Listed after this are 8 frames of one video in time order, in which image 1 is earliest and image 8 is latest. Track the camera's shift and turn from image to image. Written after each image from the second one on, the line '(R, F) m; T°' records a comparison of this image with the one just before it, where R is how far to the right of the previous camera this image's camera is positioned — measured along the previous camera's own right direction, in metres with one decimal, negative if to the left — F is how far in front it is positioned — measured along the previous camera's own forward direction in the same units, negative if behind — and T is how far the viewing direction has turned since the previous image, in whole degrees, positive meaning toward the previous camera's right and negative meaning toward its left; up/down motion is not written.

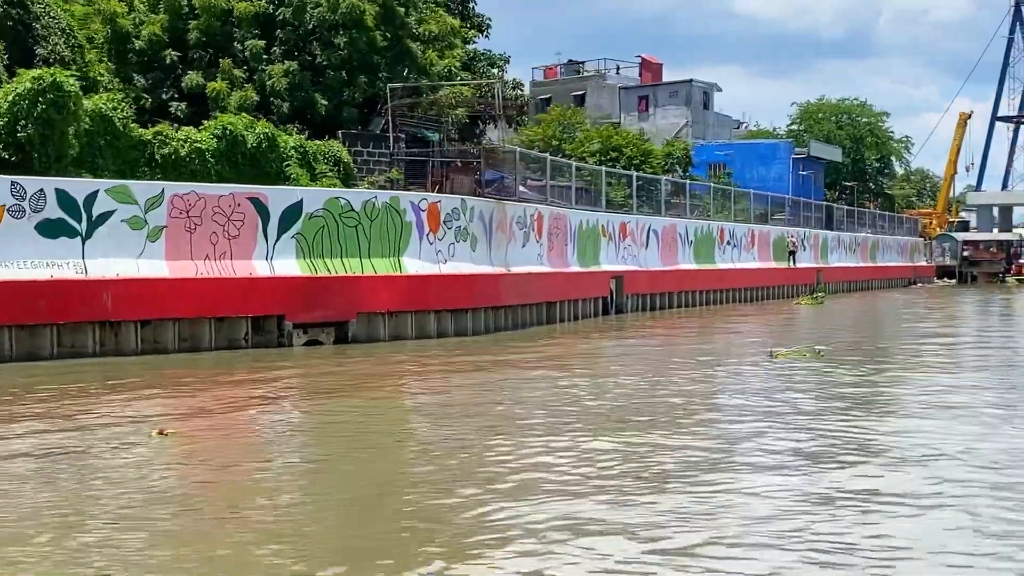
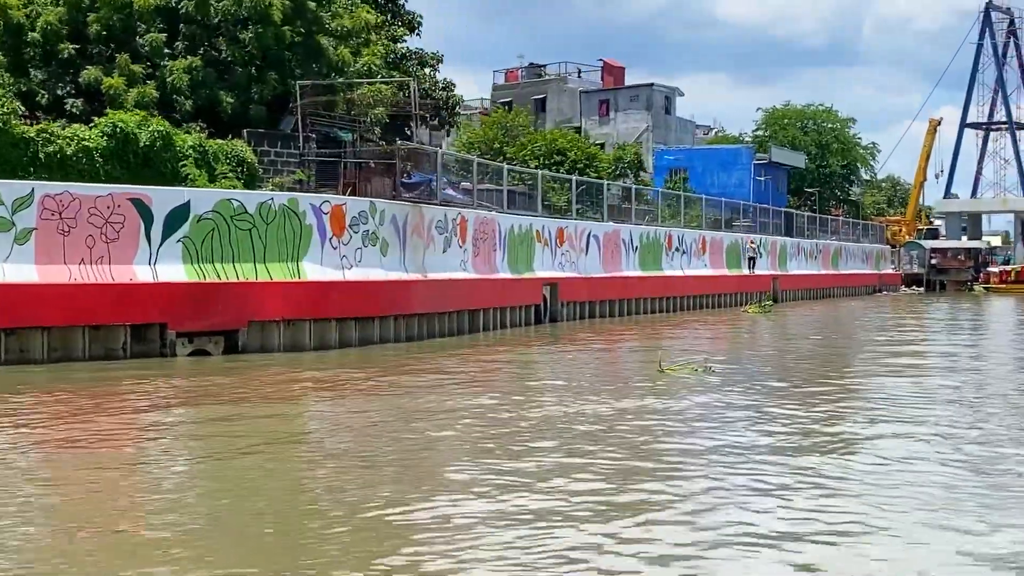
(+0.8, +0.8) m; +1°
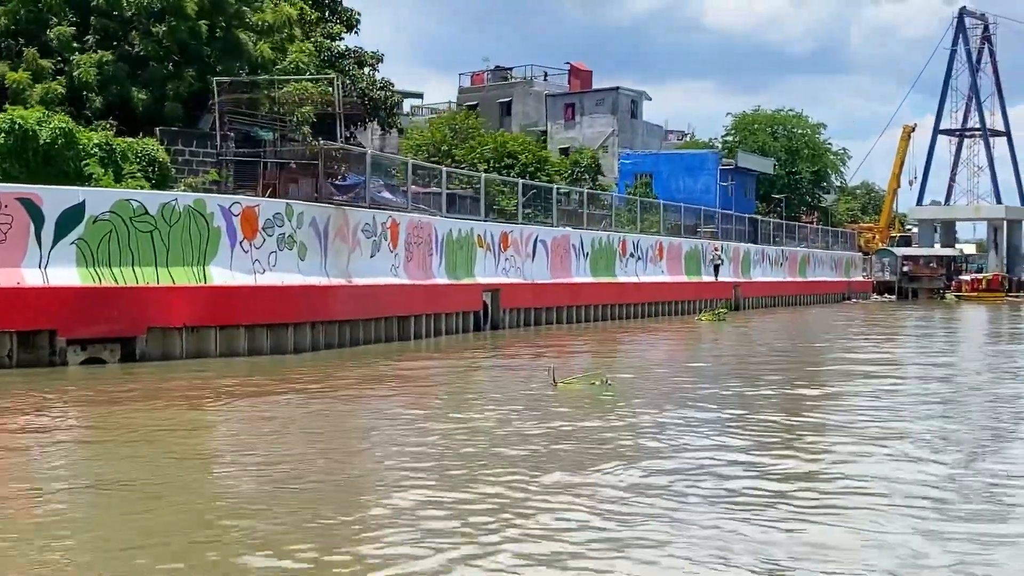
(+0.7, +0.7) m; +1°
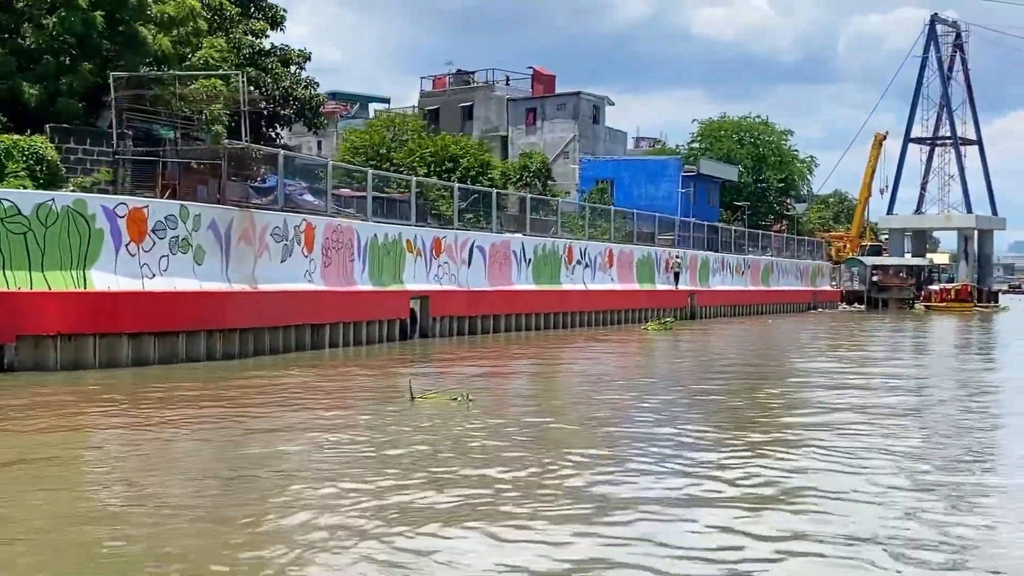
(+0.8, +0.8) m; +1°
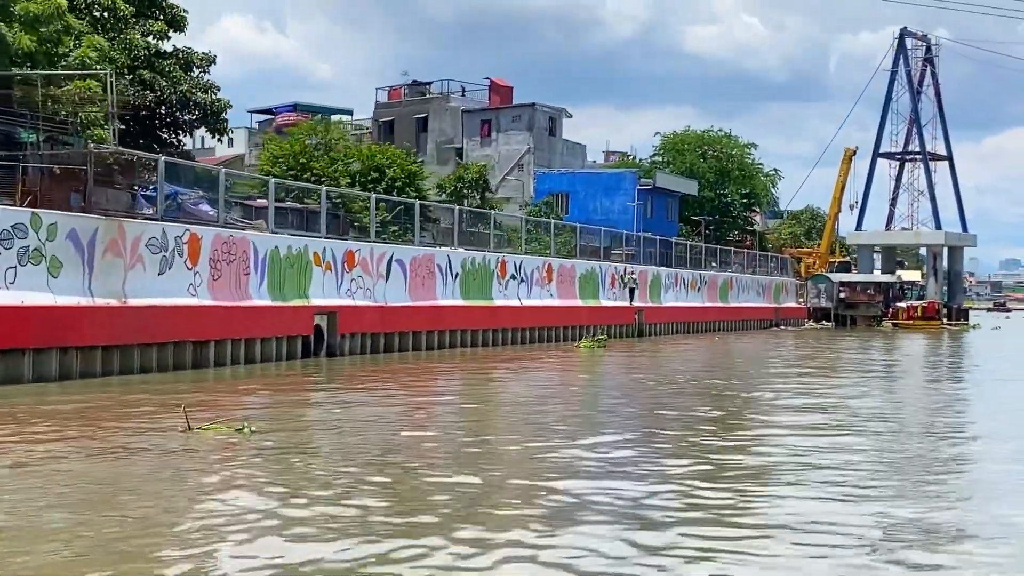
(+1.0, +1.0) m; 0°
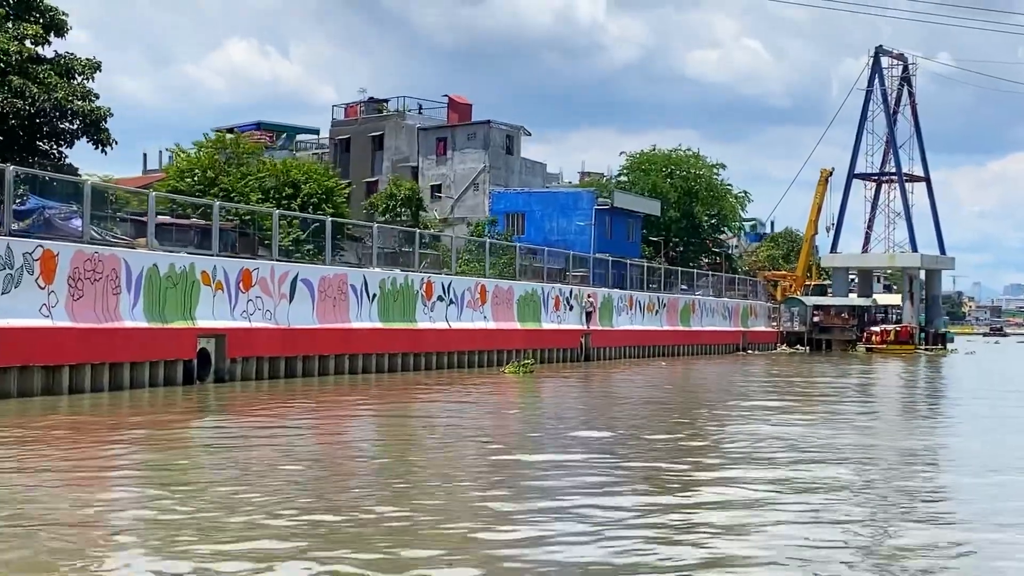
(+1.3, +1.2) m; 0°
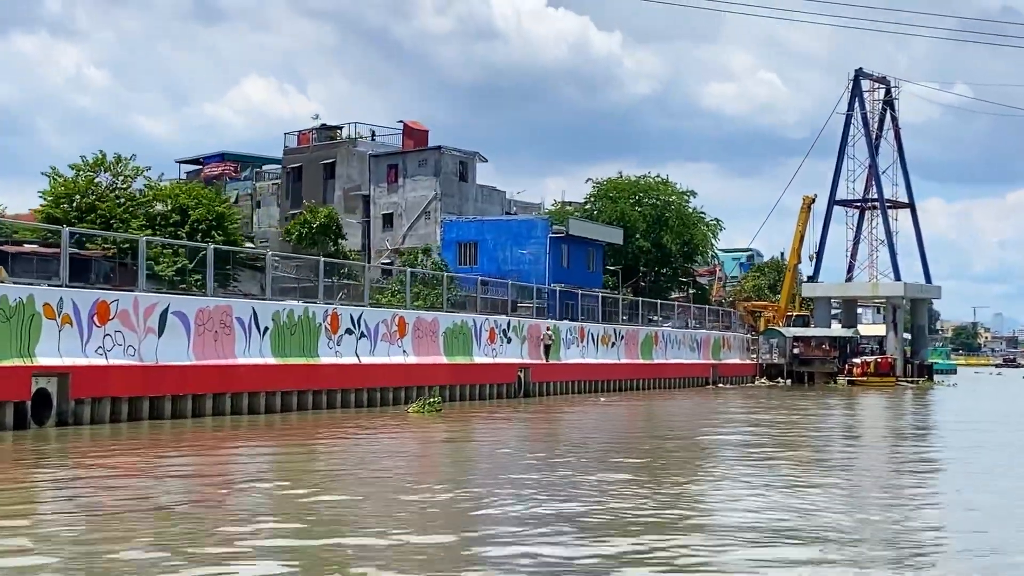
(+1.7, +1.7) m; -1°
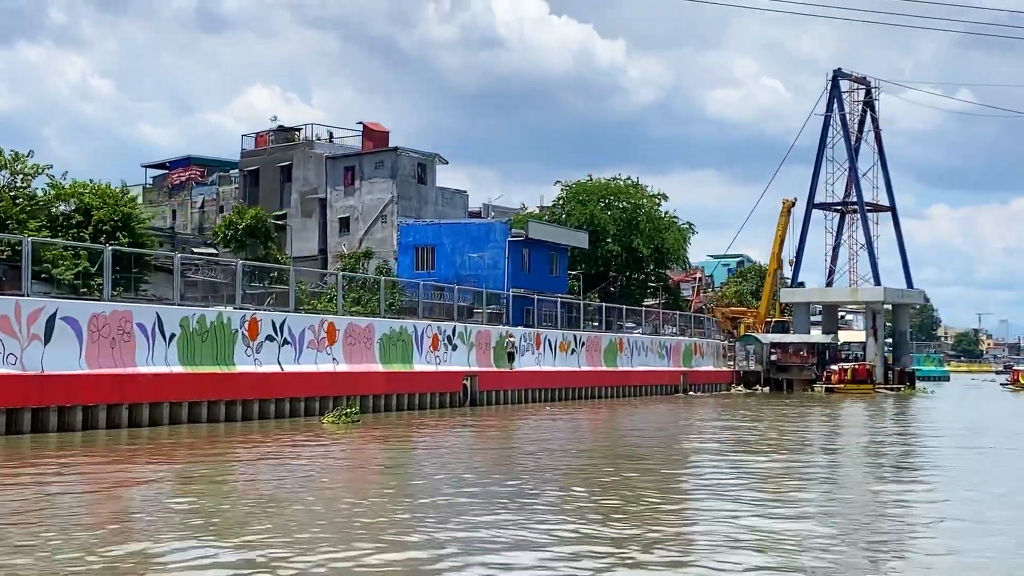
(+1.1, +1.2) m; 0°
